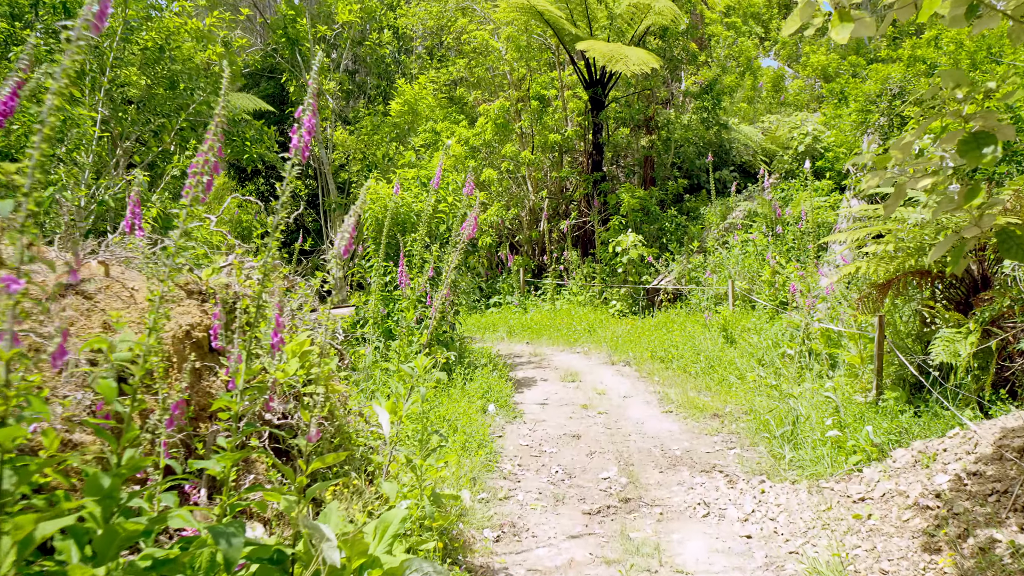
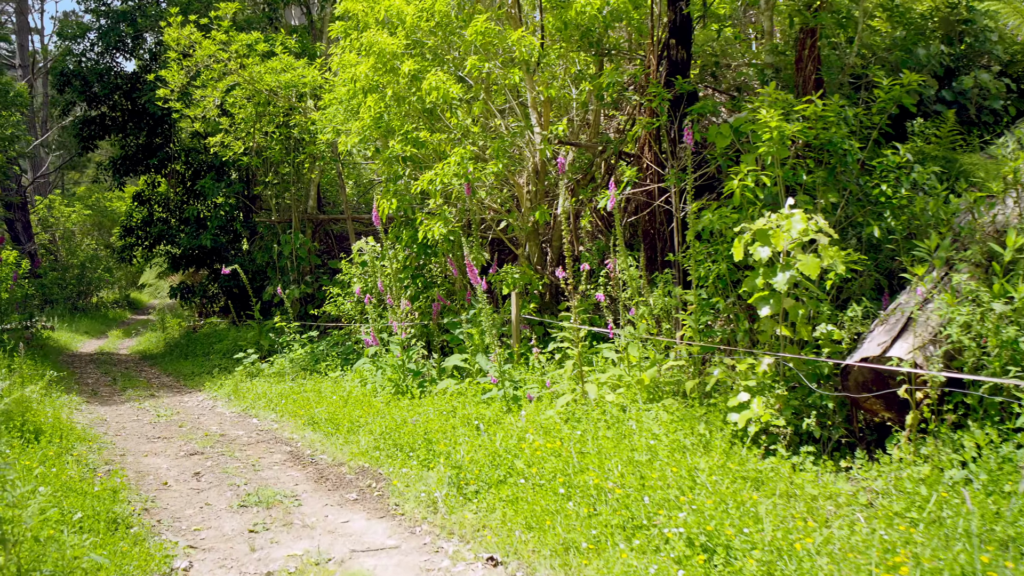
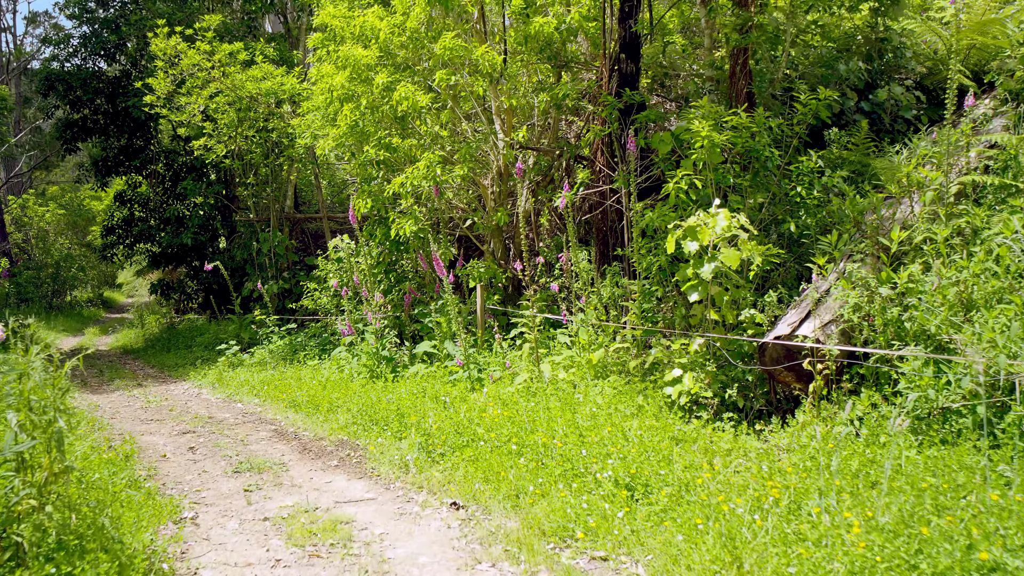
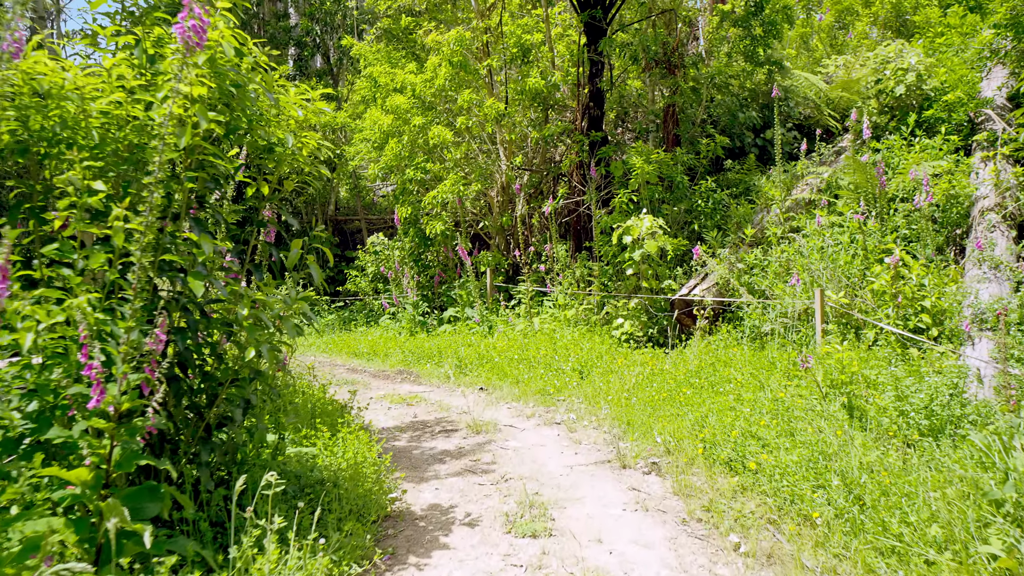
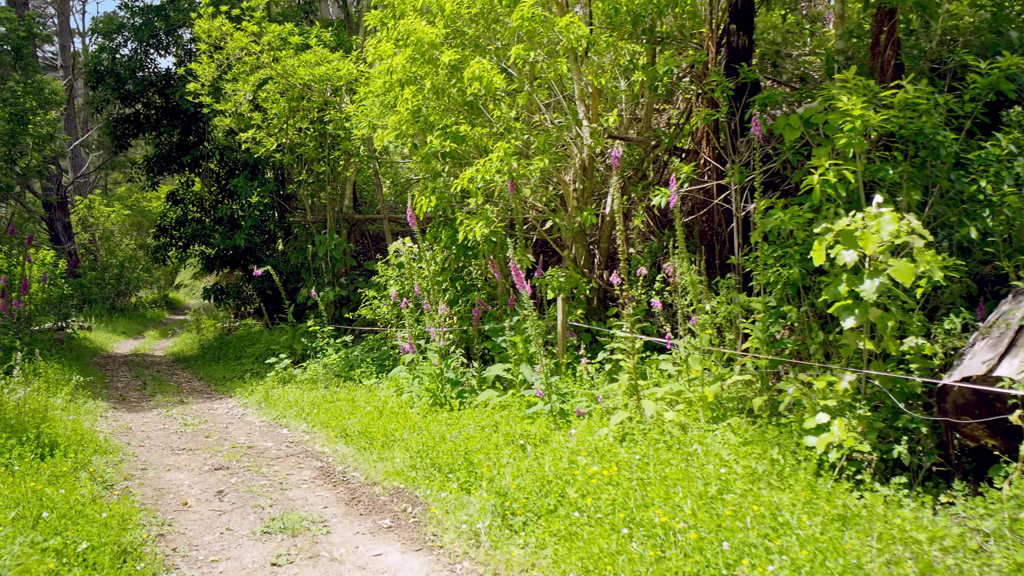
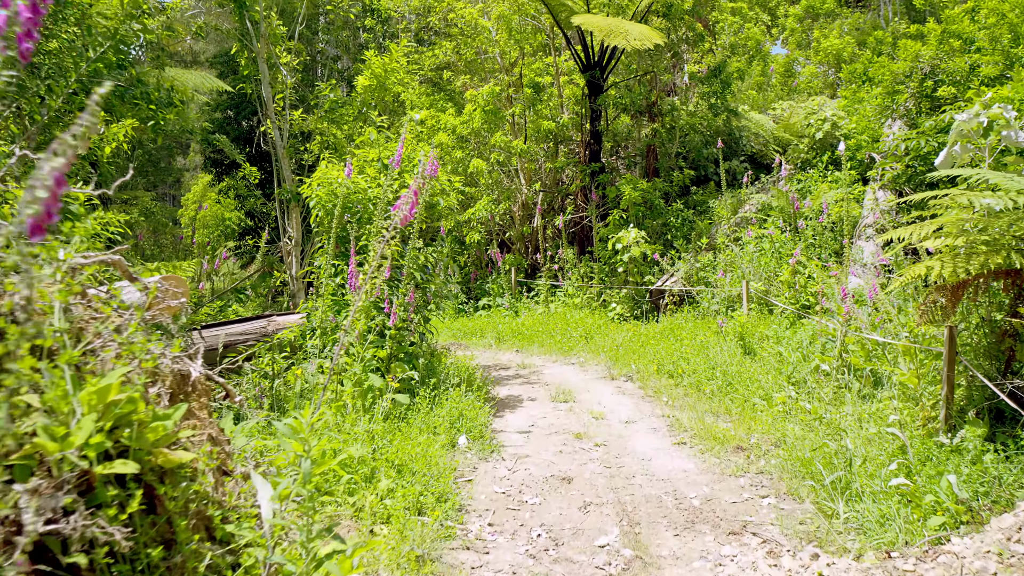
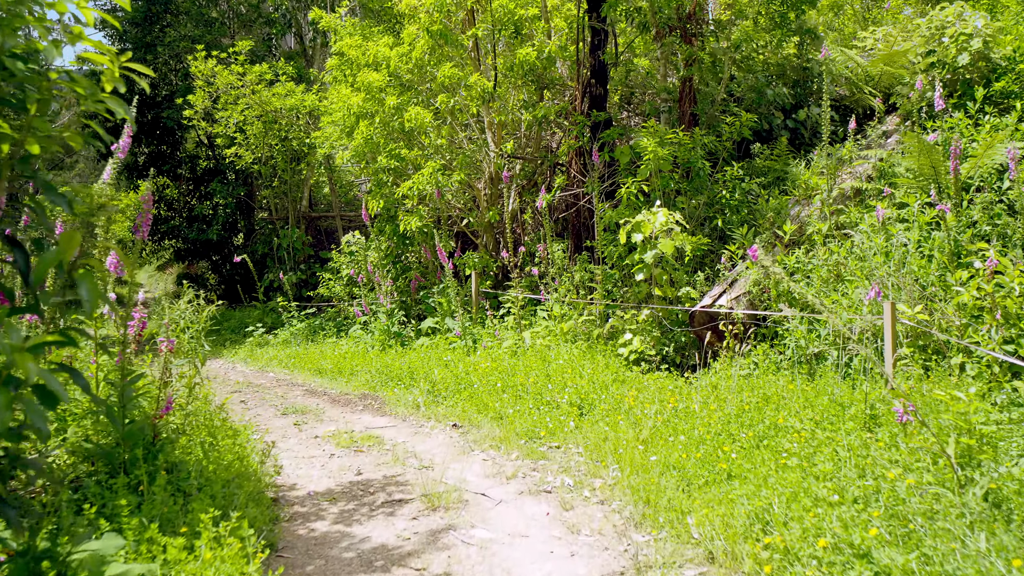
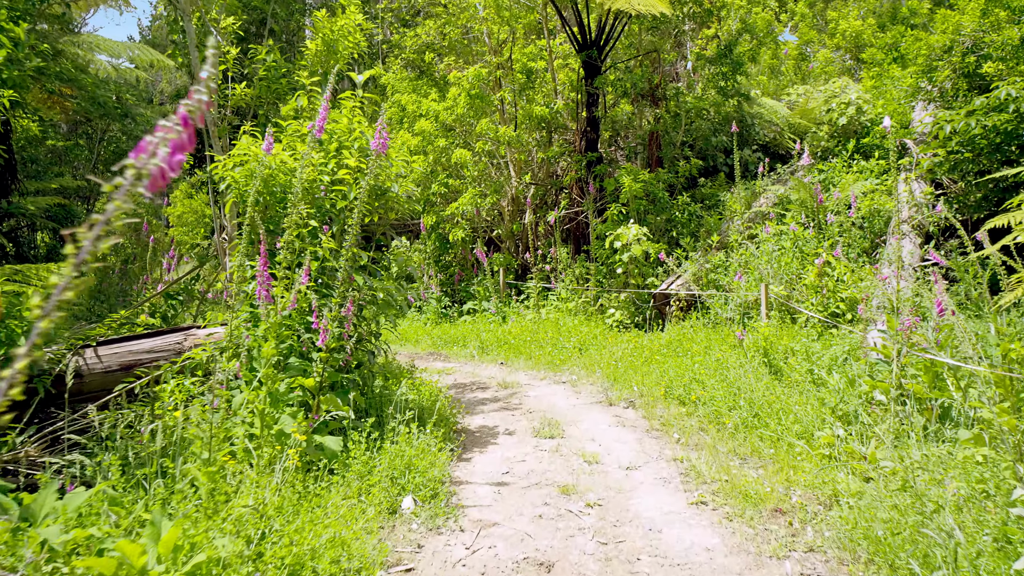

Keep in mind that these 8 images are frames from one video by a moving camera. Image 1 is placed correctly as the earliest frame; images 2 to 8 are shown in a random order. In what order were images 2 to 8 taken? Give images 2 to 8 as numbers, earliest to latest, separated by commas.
6, 8, 4, 7, 3, 2, 5
